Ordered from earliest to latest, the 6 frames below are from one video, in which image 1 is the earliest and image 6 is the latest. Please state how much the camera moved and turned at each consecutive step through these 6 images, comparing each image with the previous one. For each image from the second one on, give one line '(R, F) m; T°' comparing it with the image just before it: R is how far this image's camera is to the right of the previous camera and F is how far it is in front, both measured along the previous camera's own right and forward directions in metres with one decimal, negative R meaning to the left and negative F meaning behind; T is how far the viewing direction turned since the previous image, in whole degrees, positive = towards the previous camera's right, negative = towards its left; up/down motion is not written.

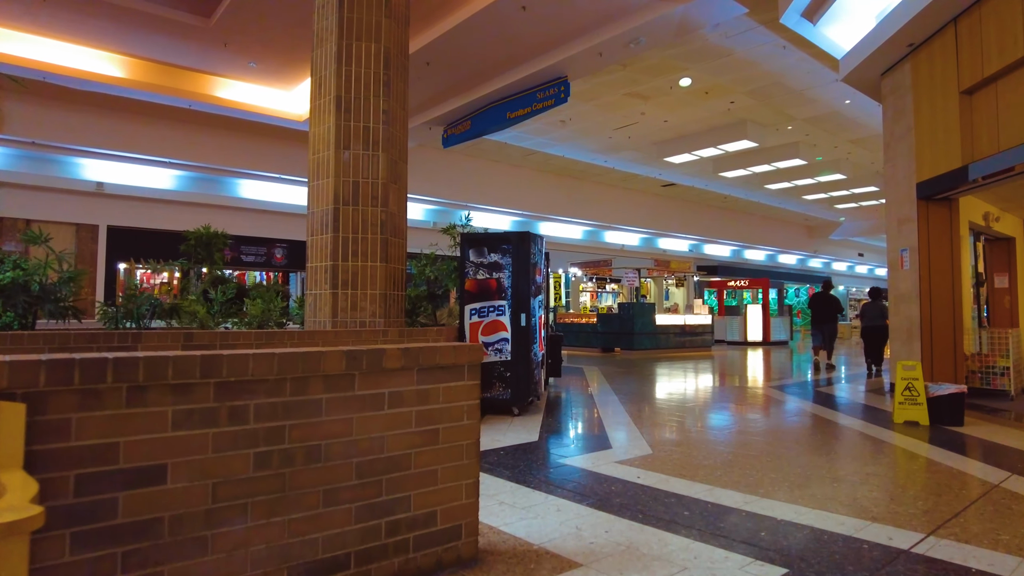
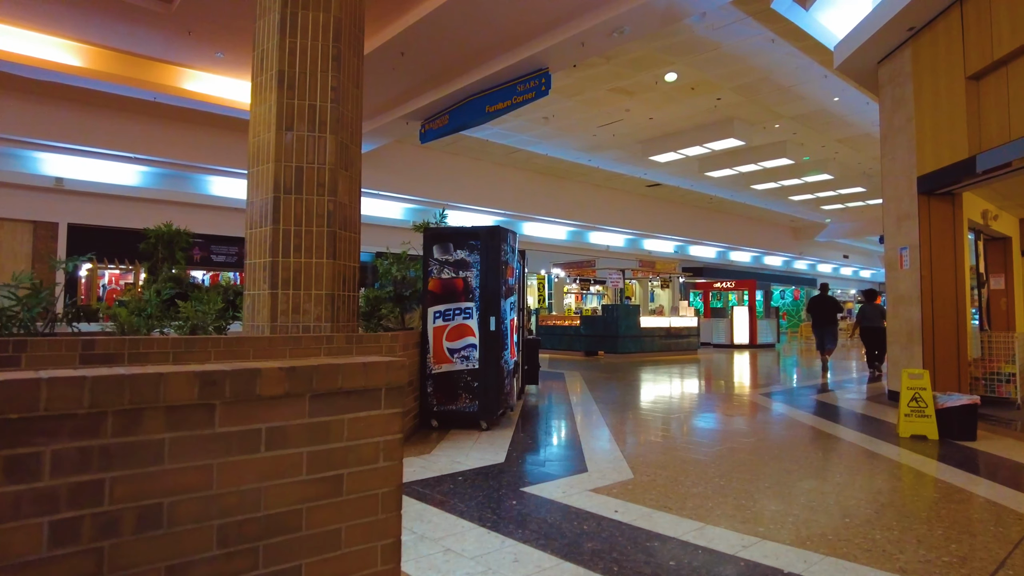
(+0.1, +0.5) m; +1°
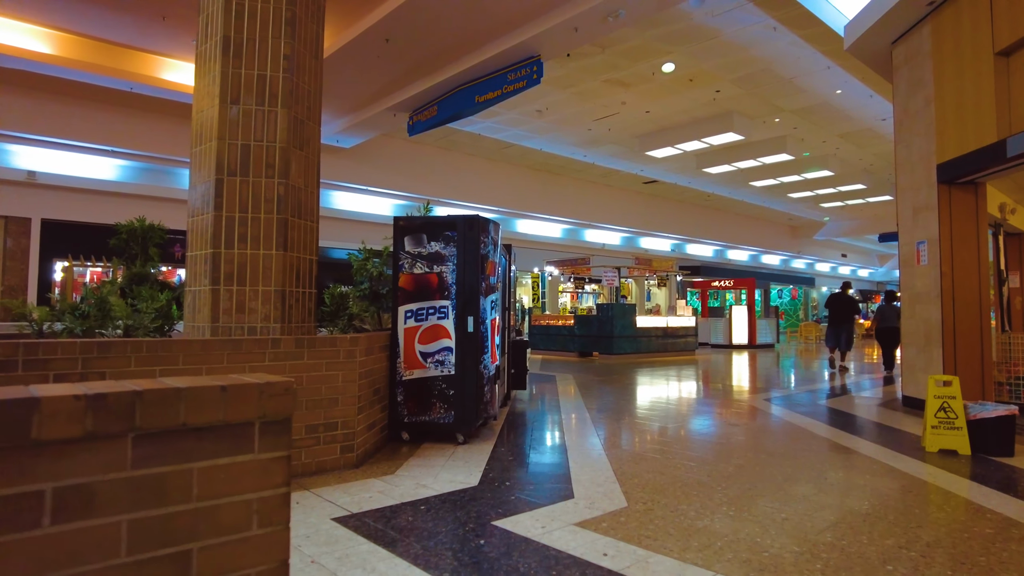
(+0.1, +0.5) m; 0°
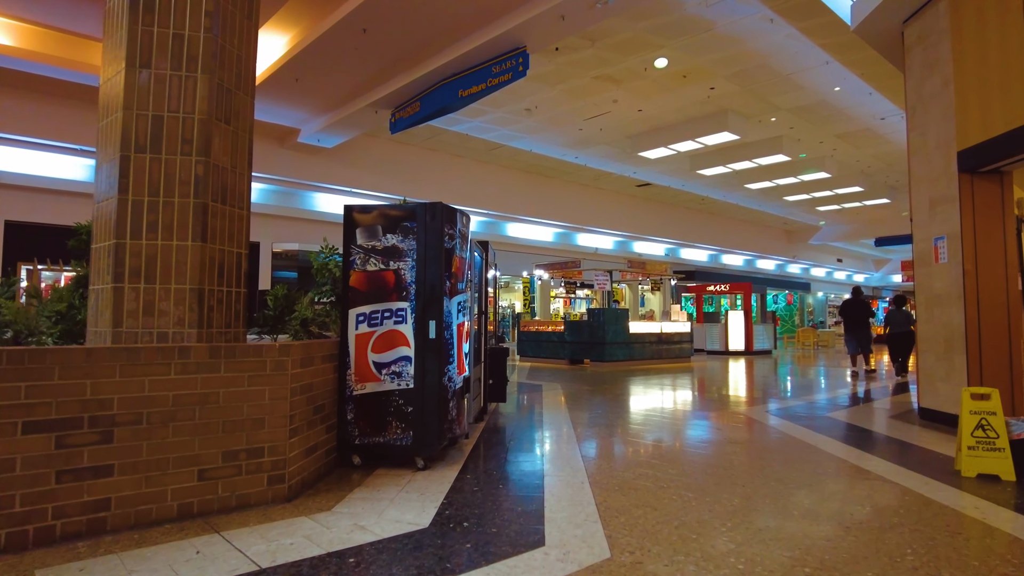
(+0.1, +0.6) m; 0°
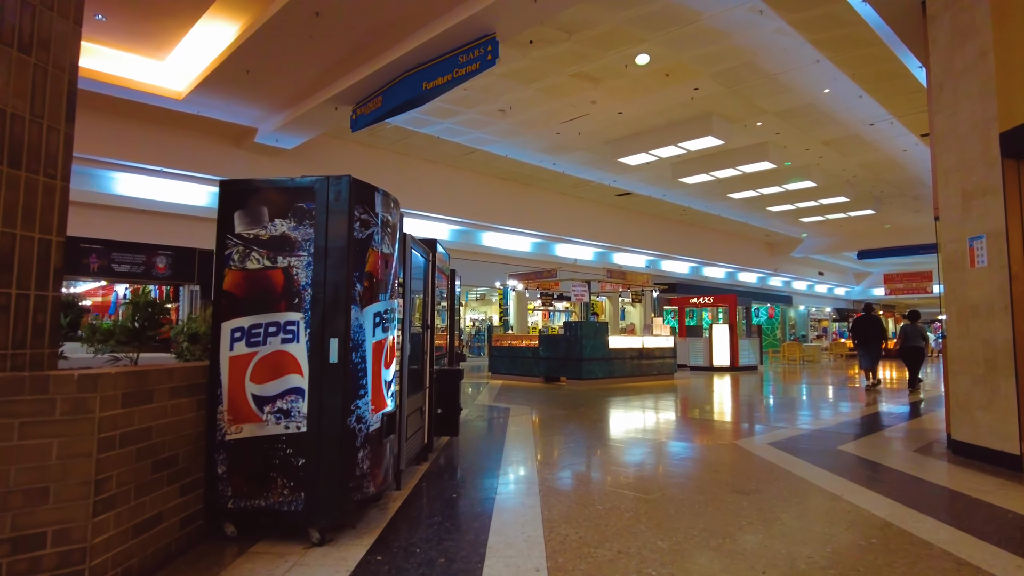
(+0.2, +1.0) m; +2°
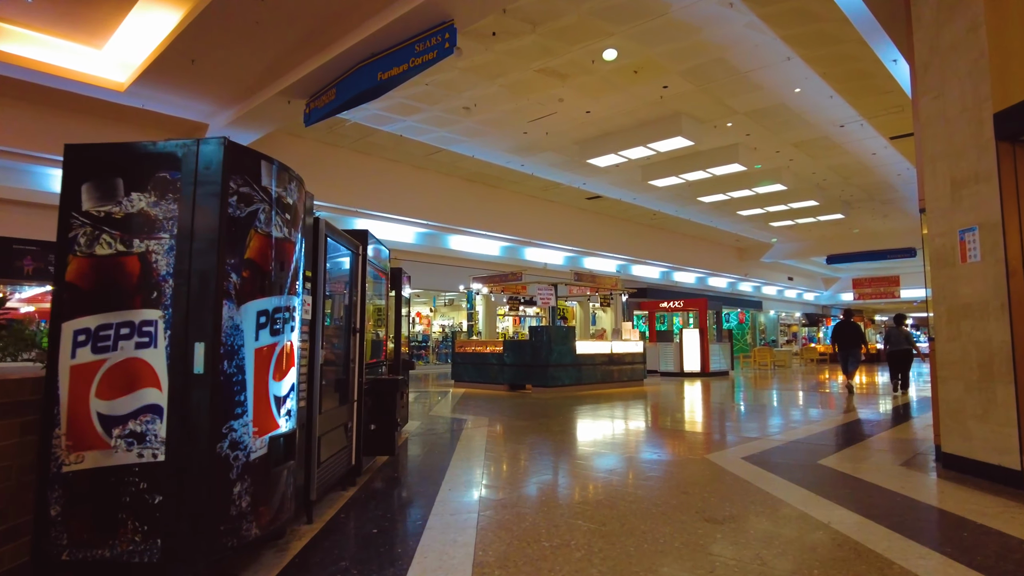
(+0.2, +0.5) m; +2°
